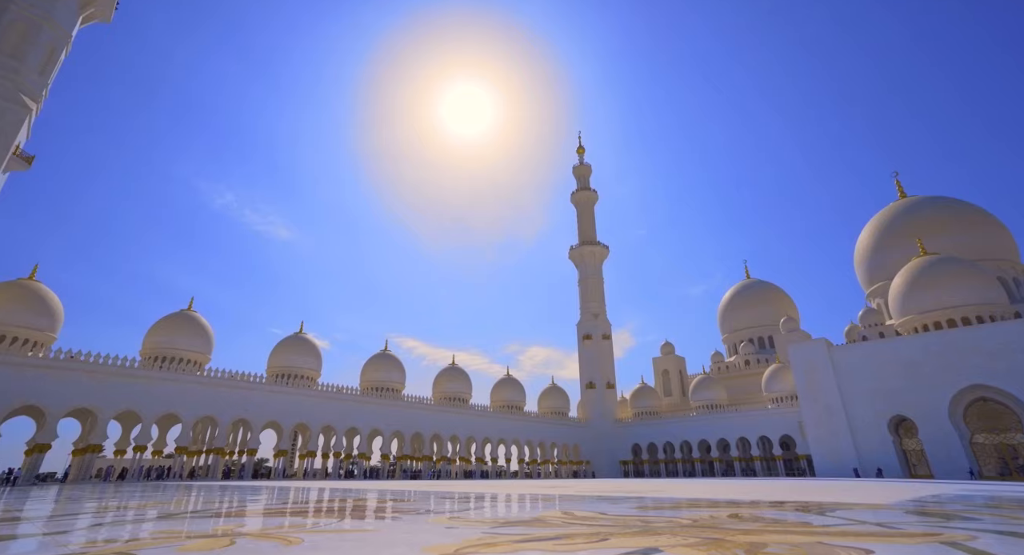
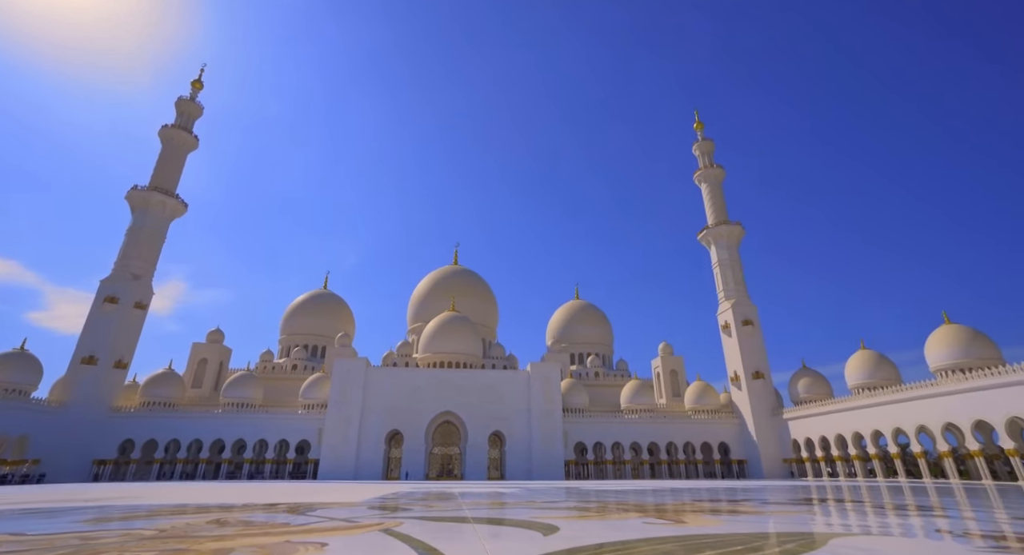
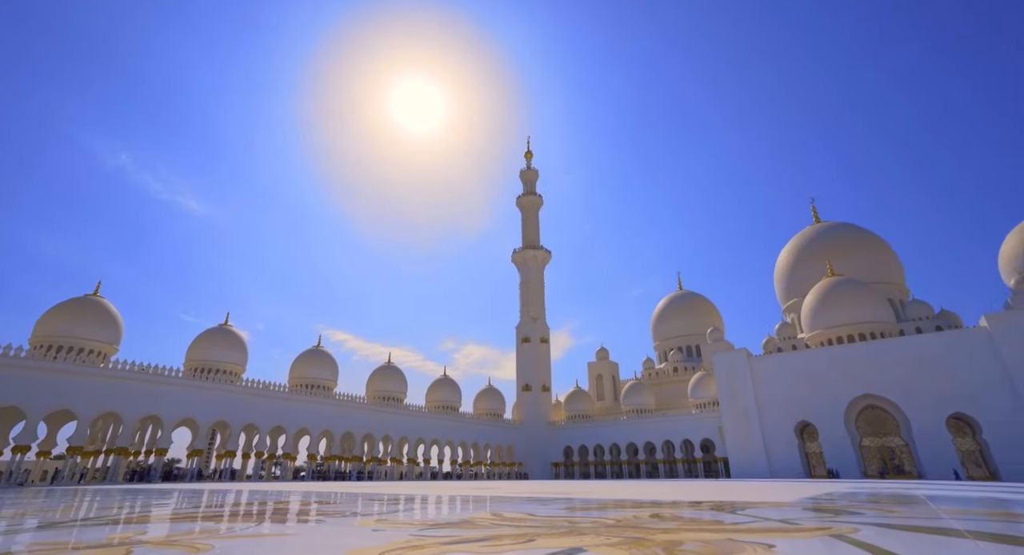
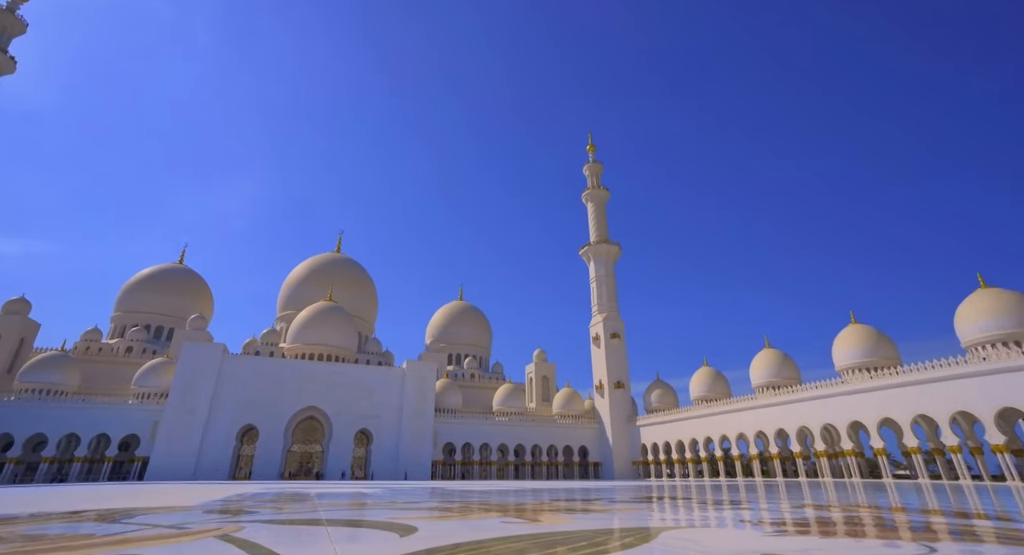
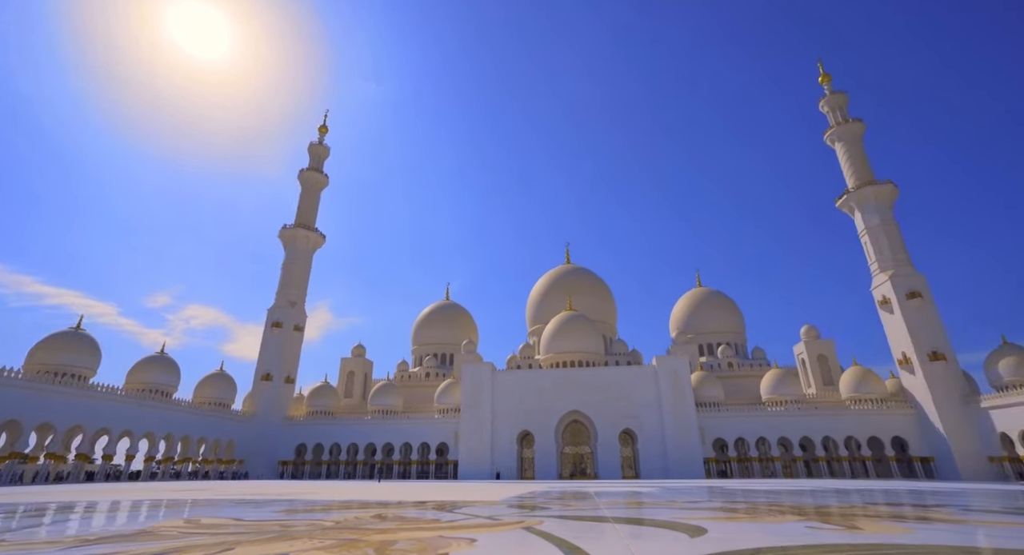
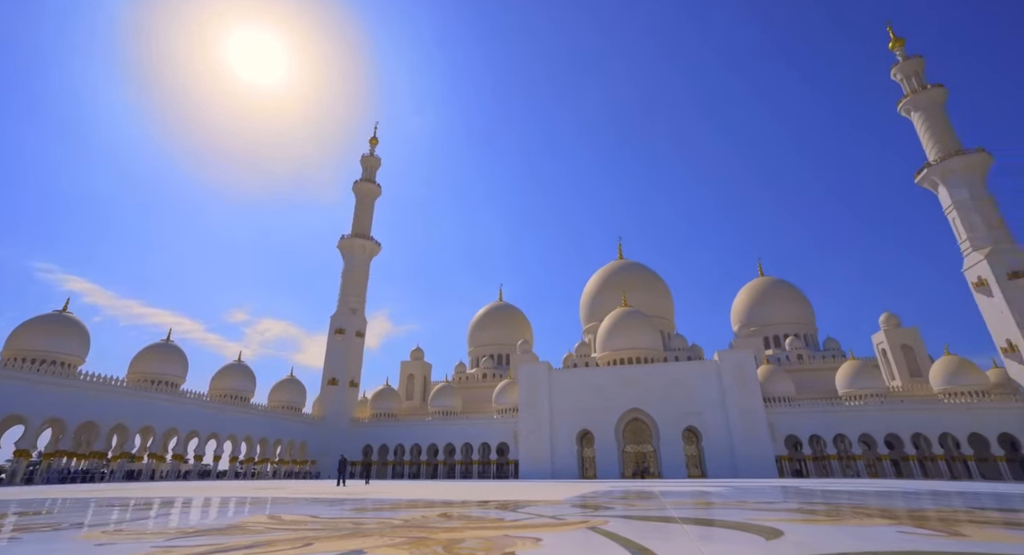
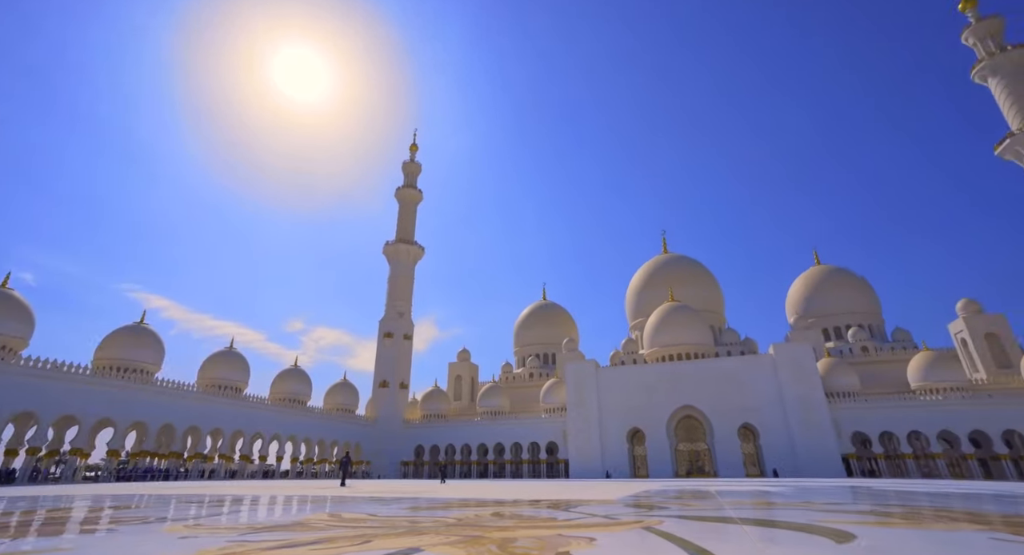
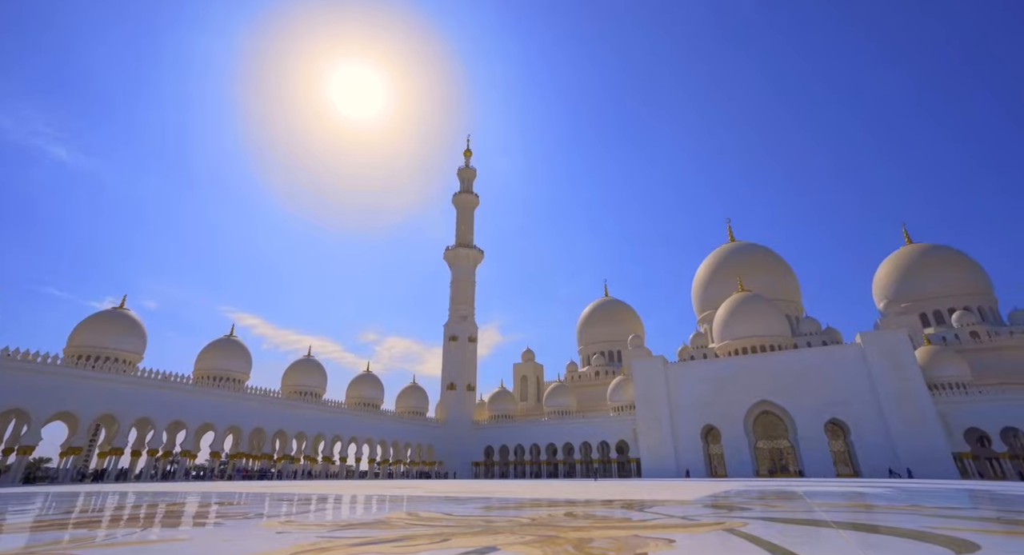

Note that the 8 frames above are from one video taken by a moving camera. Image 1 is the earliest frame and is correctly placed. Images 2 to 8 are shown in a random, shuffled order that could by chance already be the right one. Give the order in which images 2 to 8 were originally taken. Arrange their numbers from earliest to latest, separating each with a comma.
3, 8, 7, 6, 5, 2, 4
